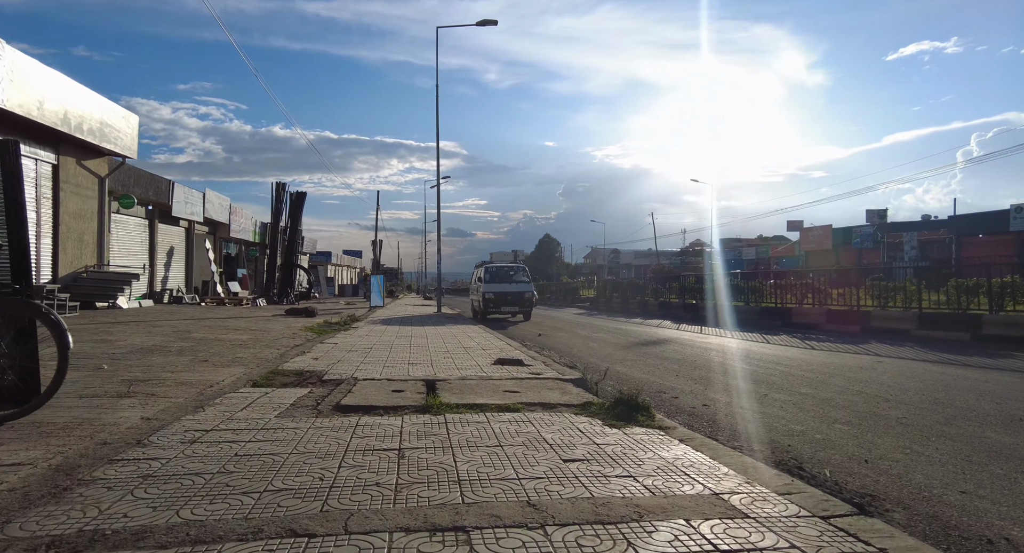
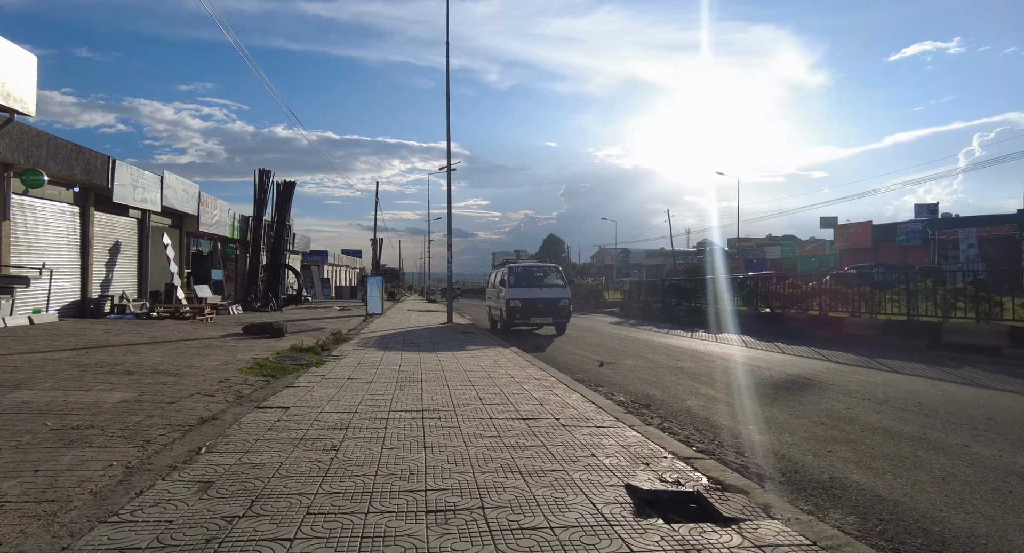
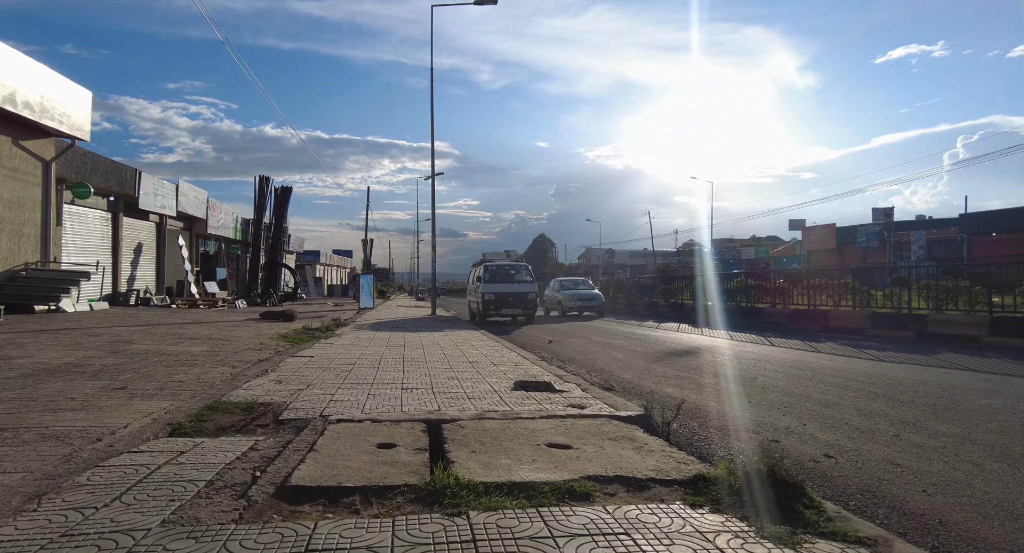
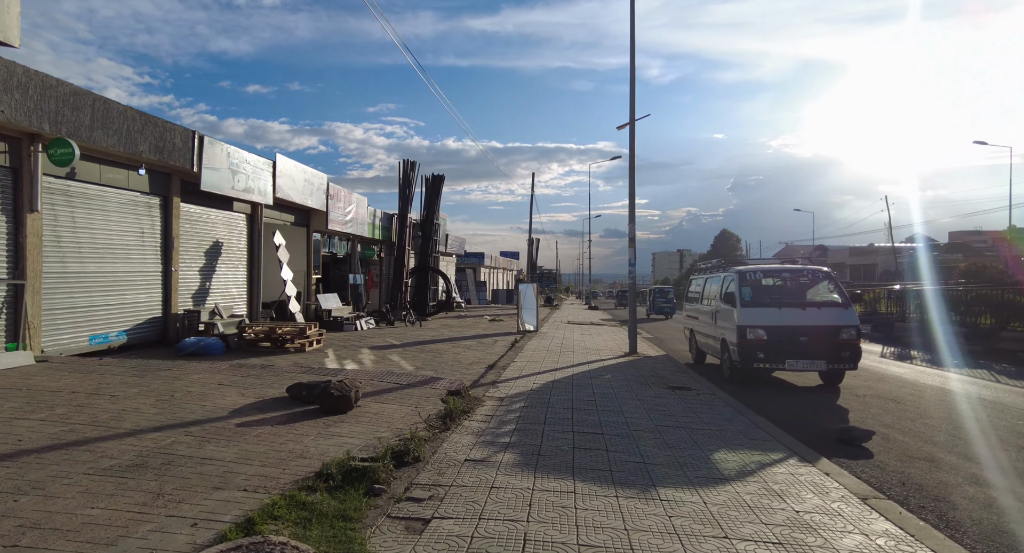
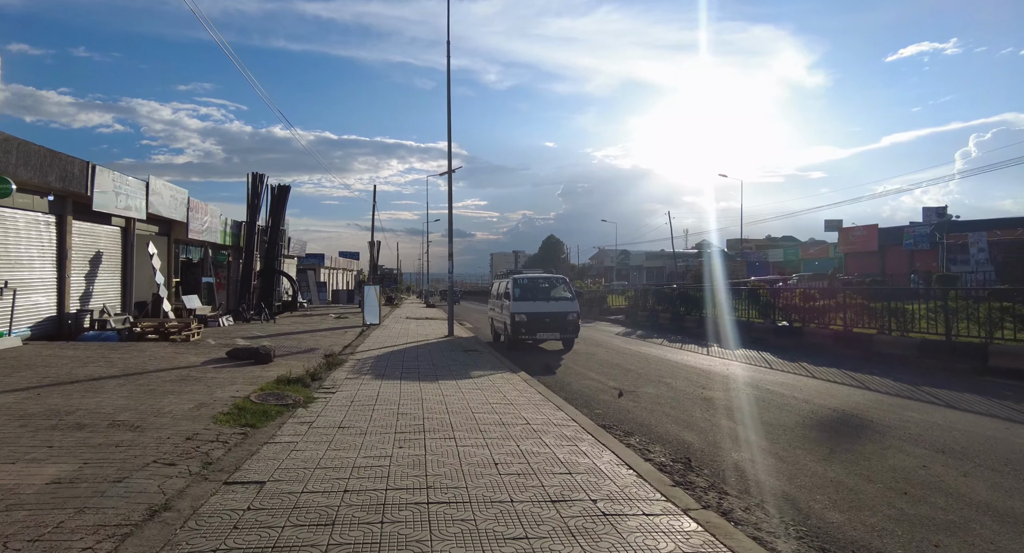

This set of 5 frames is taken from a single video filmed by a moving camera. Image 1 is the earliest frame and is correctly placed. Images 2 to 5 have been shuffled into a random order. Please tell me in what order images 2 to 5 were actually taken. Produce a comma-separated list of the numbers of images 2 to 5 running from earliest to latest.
3, 2, 5, 4
